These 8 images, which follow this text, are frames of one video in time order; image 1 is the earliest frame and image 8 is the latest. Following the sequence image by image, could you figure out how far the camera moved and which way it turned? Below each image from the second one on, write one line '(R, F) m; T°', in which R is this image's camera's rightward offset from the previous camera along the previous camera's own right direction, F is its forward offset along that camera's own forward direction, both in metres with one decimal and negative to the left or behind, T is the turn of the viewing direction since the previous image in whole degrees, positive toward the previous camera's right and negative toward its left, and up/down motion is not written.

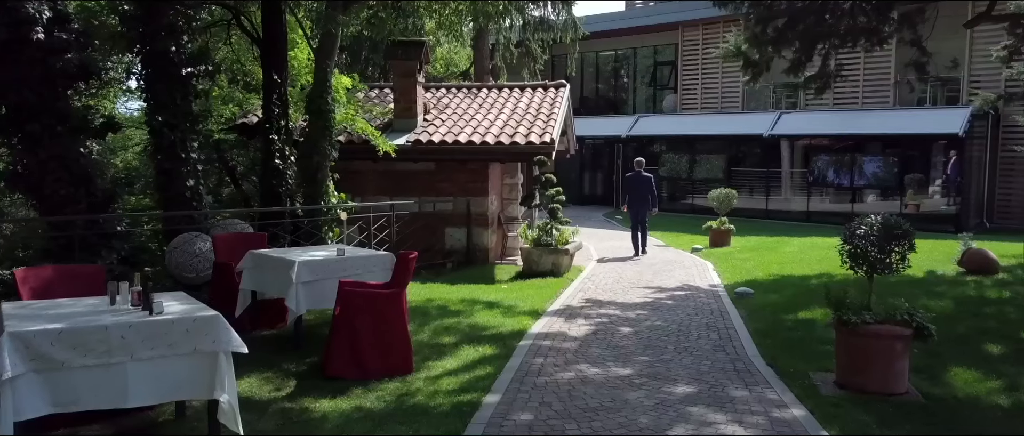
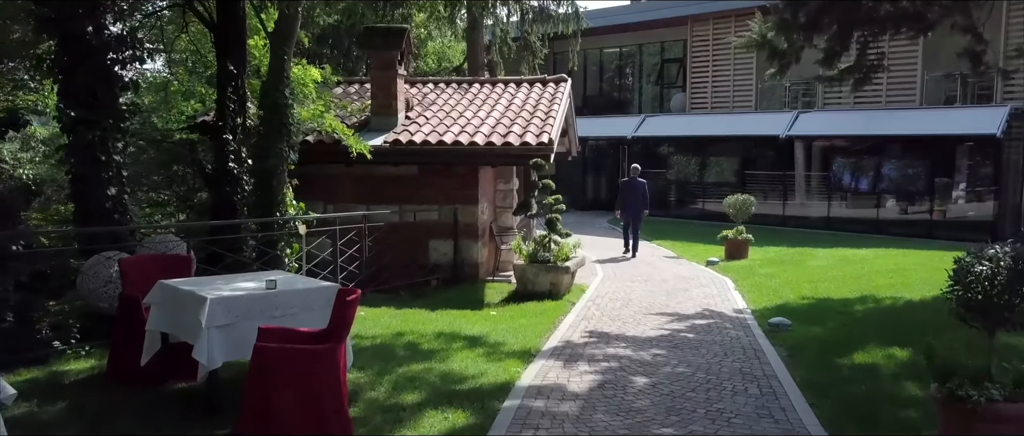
(+0.1, +1.6) m; 0°
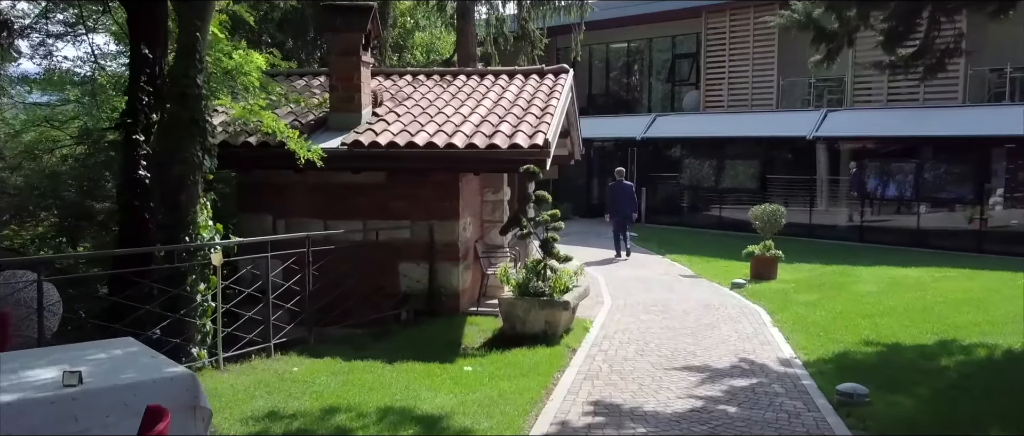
(+0.2, +2.1) m; 0°
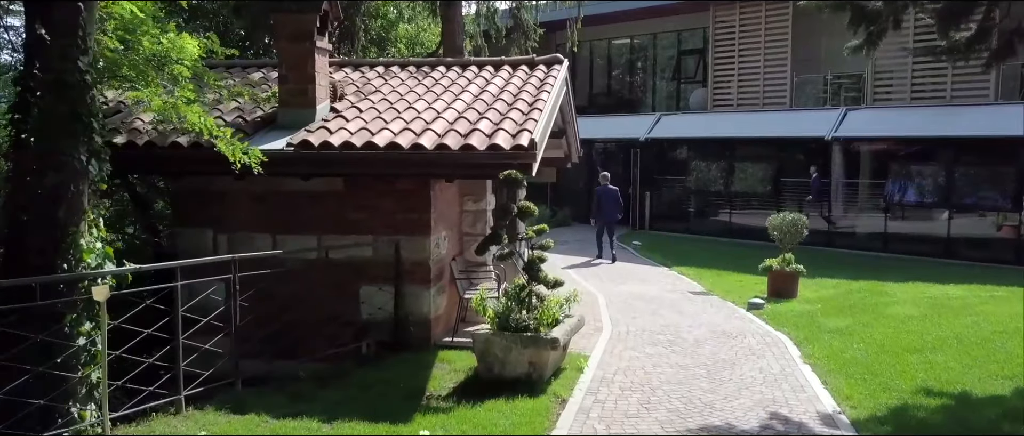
(+0.2, +1.5) m; 0°
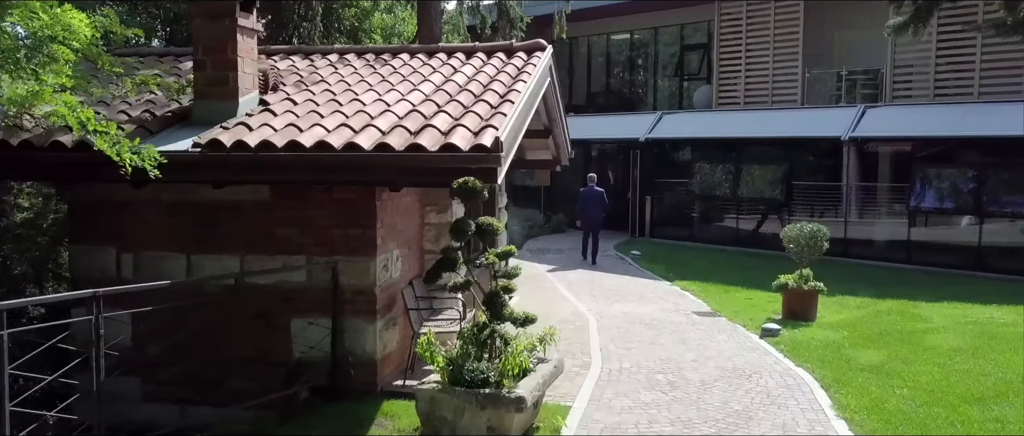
(+0.3, +1.5) m; 0°
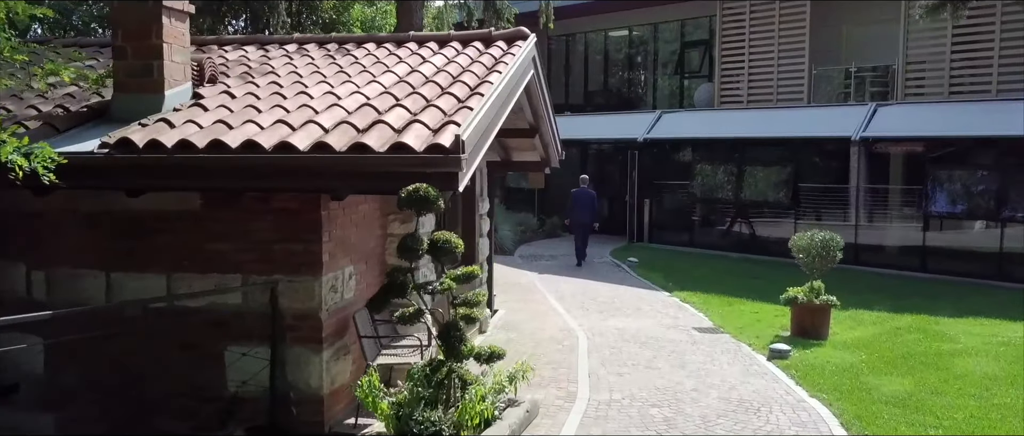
(+0.2, +1.0) m; 0°
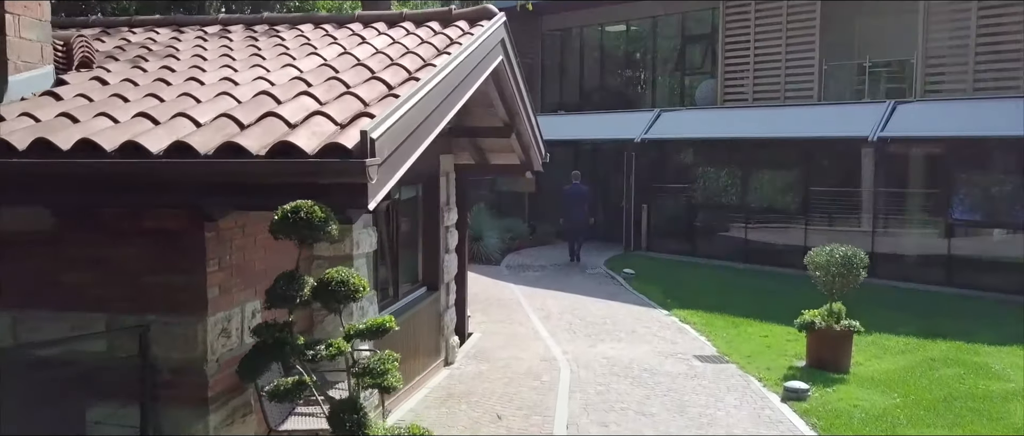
(+0.3, +1.3) m; 0°
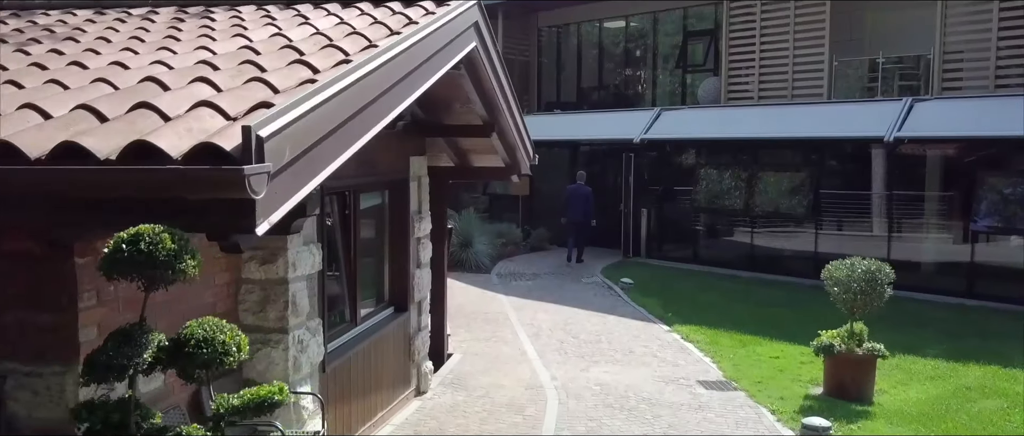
(+0.1, +0.9) m; 0°
